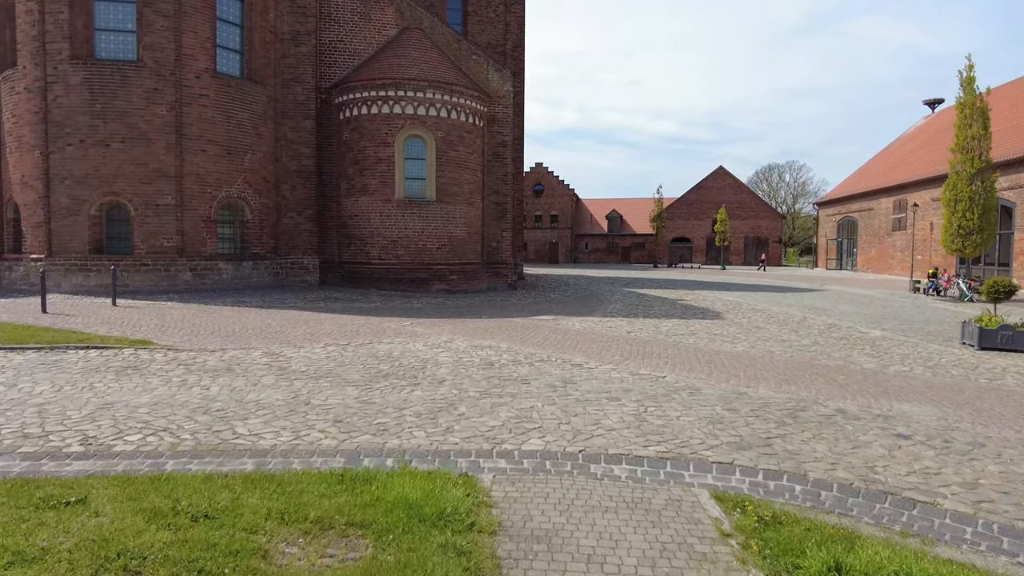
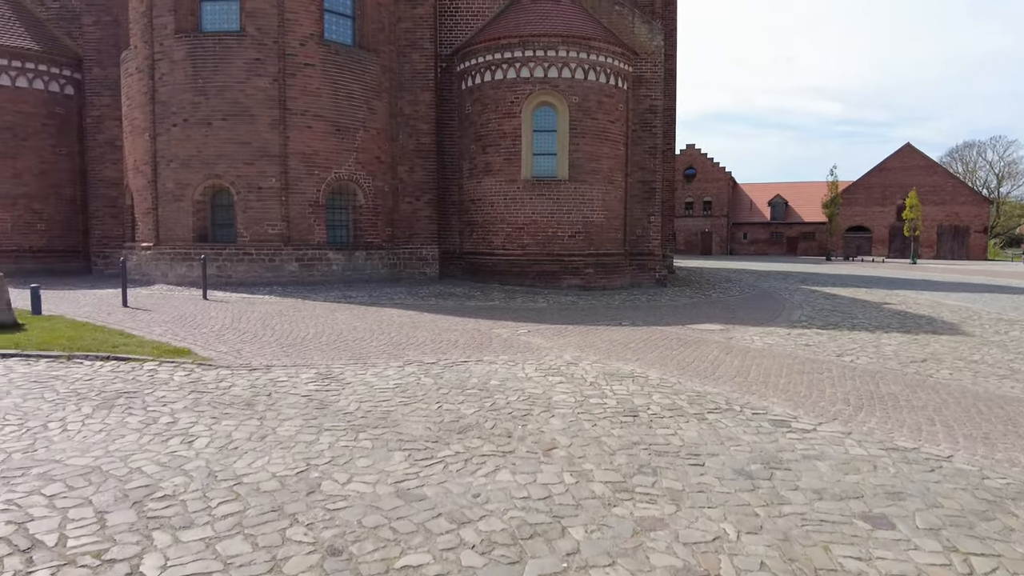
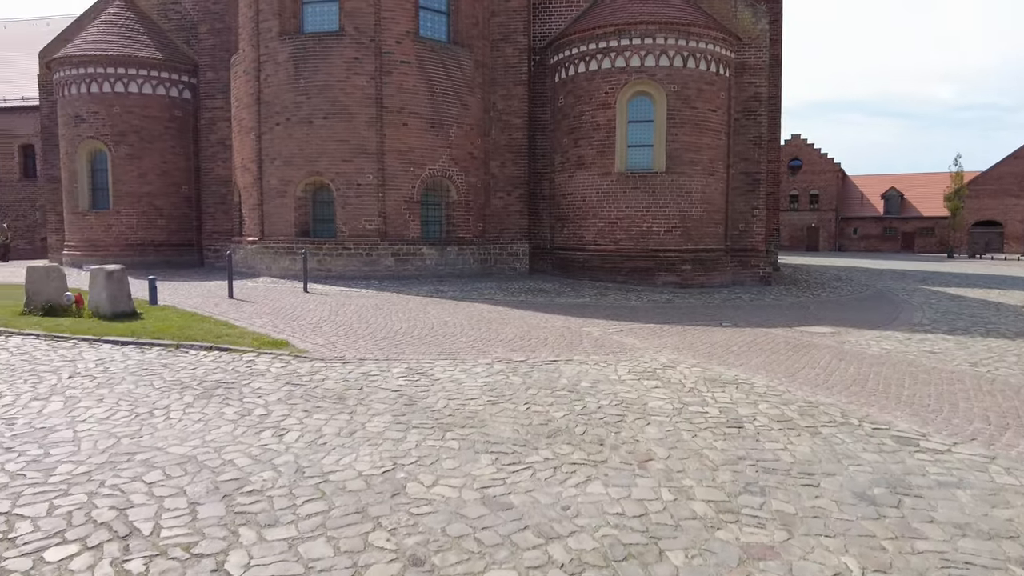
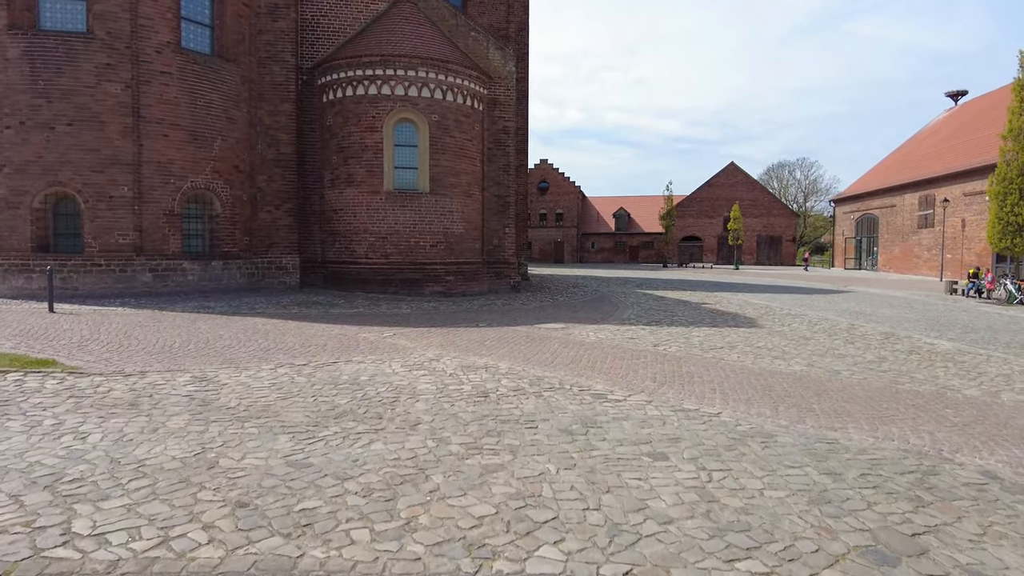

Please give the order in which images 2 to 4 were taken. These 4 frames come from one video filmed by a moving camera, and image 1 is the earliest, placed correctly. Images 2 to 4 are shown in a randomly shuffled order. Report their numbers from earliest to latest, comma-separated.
4, 2, 3
